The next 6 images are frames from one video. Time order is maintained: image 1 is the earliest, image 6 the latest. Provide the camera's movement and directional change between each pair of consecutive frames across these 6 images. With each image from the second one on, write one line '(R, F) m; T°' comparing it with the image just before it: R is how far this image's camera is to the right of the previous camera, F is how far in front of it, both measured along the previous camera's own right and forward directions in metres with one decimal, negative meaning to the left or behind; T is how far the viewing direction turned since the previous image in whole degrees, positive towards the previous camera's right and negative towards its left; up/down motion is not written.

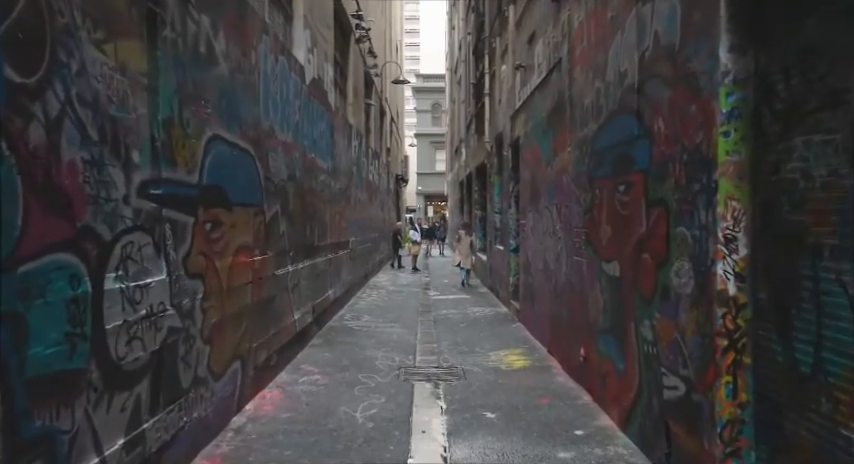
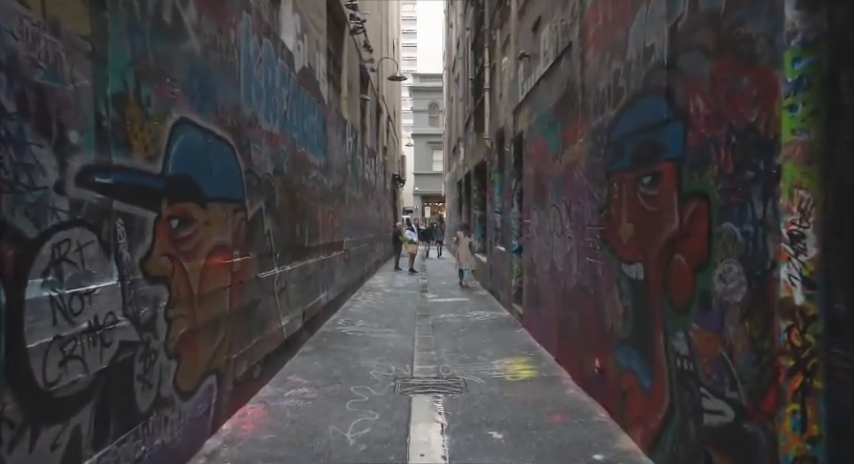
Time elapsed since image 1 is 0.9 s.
(0.0, +0.6) m; 0°
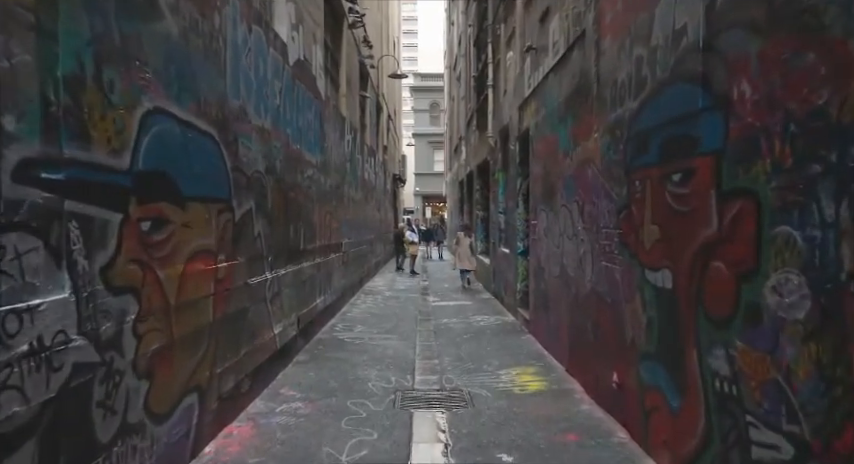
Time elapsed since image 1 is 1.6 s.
(0.0, +0.5) m; 0°
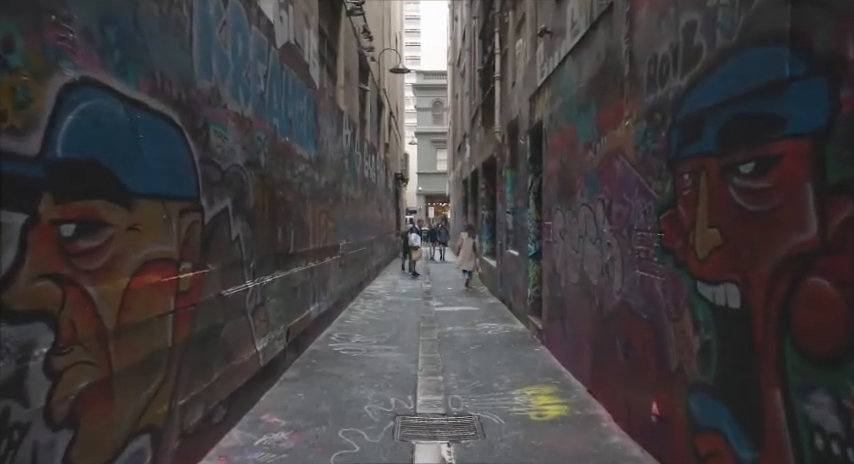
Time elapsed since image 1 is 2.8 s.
(0.0, +0.8) m; 0°
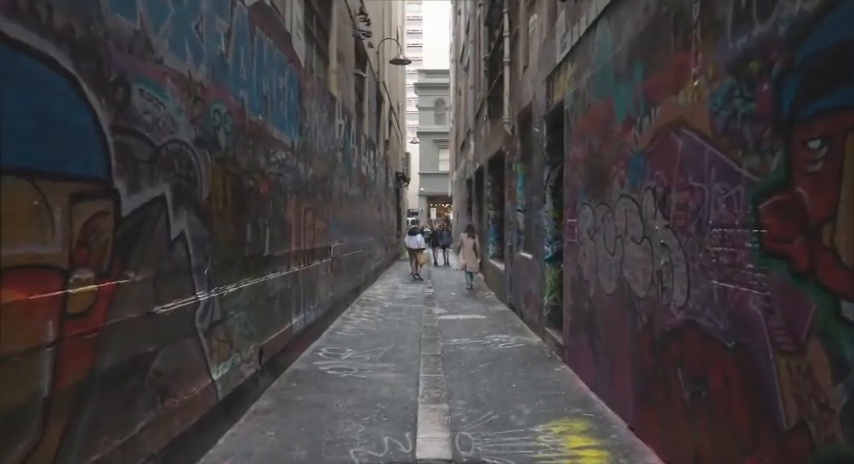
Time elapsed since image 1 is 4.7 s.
(0.0, +1.2) m; 0°
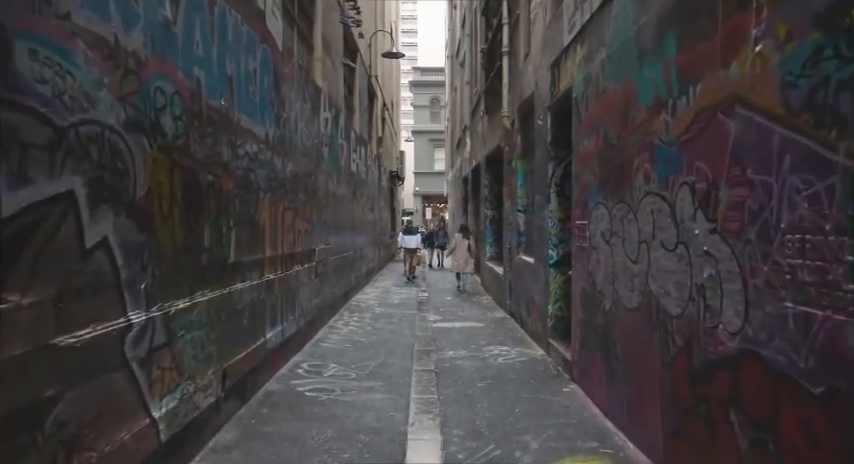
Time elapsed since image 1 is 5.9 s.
(0.0, +0.8) m; 0°
